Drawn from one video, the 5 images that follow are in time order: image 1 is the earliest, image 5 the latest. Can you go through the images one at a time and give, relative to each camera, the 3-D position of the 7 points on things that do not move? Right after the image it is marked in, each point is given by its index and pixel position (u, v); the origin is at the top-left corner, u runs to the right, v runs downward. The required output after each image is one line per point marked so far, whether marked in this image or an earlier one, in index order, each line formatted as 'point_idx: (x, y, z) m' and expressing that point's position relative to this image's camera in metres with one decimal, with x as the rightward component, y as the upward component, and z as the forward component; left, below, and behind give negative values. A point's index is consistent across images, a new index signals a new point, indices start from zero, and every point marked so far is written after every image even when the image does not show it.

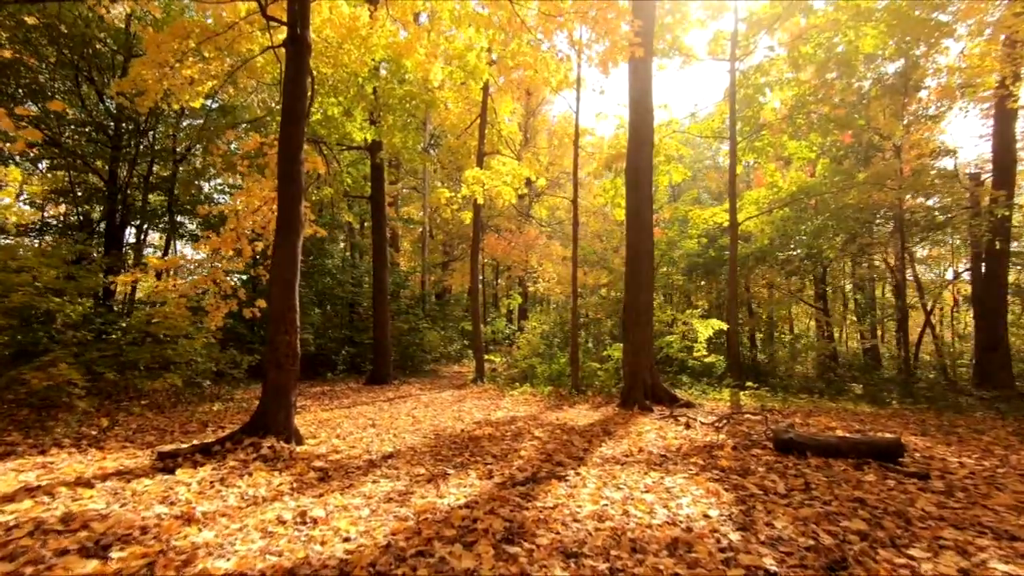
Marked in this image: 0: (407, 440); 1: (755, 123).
0: (-1.2, -1.7, +5.5) m
1: (+6.6, +4.5, +13.3) m
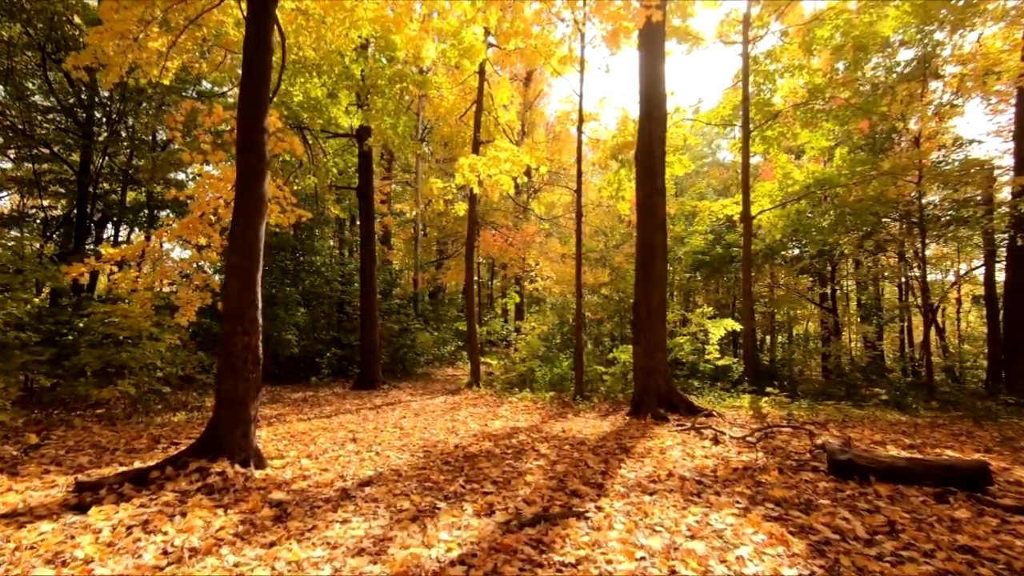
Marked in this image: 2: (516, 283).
0: (-1.2, -1.7, +4.7) m
1: (+6.6, +4.5, +12.6) m
2: (+0.1, +0.2, +18.4) m
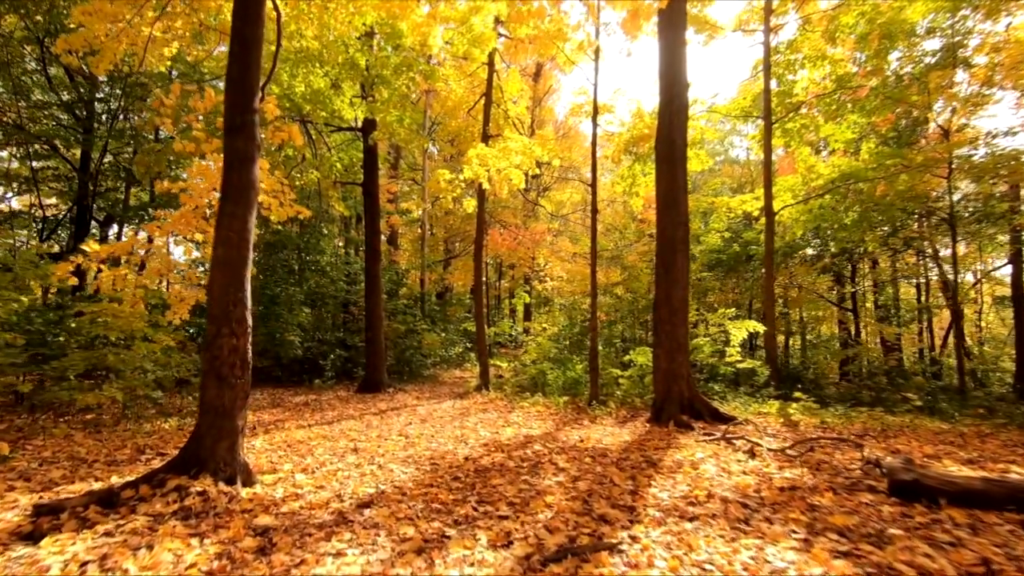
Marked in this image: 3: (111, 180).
0: (-1.0, -1.6, +4.2) m
1: (+6.8, +4.5, +12.0) m
2: (+0.5, +0.2, +17.9) m
3: (-10.6, +2.9, +12.9) m
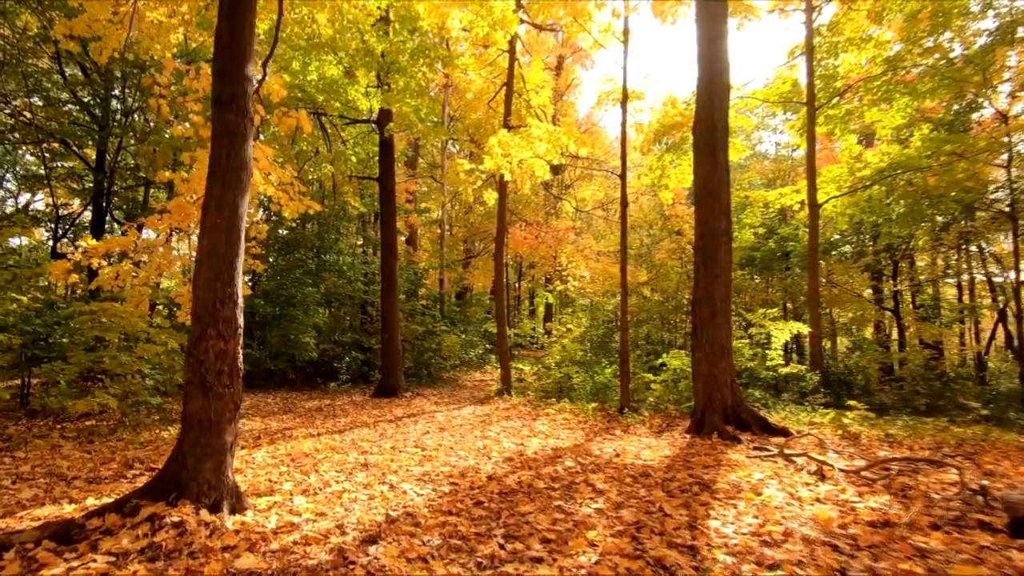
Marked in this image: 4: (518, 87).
0: (-0.8, -1.6, +3.7) m
1: (+7.3, +4.6, +11.2) m
2: (+1.2, +0.2, +17.3) m
3: (-10.1, +2.8, +12.8) m
4: (+0.1, +4.6, +11.1) m
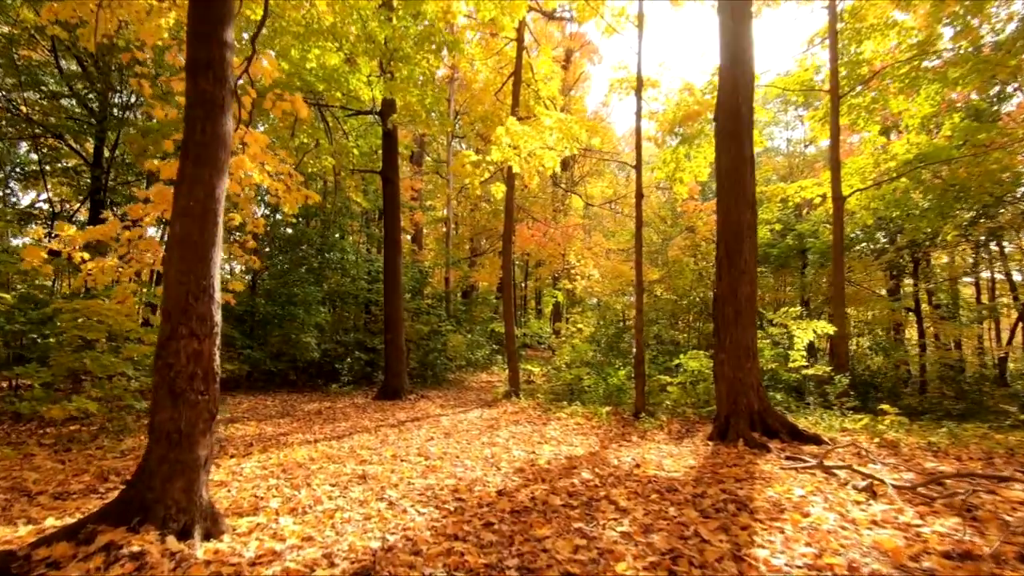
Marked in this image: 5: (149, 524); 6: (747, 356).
0: (-0.7, -1.5, +3.3) m
1: (+7.5, +4.6, +10.6) m
2: (+1.5, +0.2, +16.8) m
3: (-9.9, +2.9, +12.4) m
4: (+0.3, +4.6, +10.6) m
5: (-1.9, -1.3, +2.6) m
6: (+3.0, -0.9, +6.2) m
